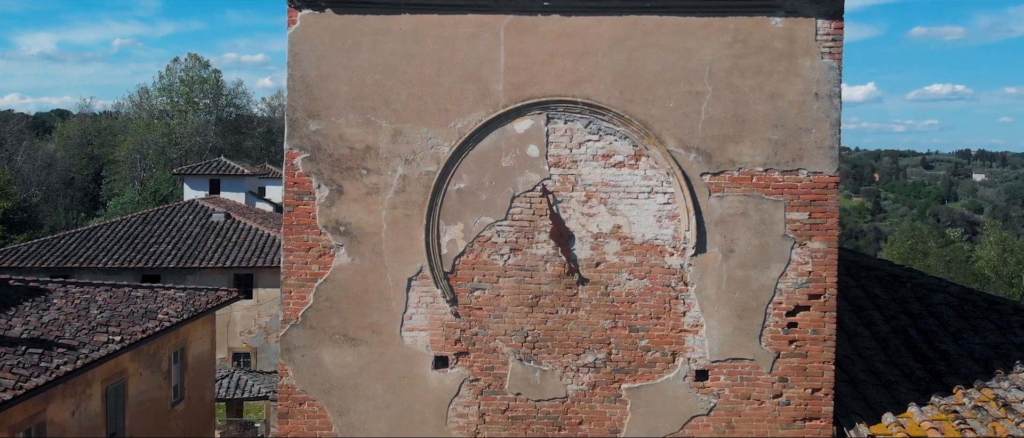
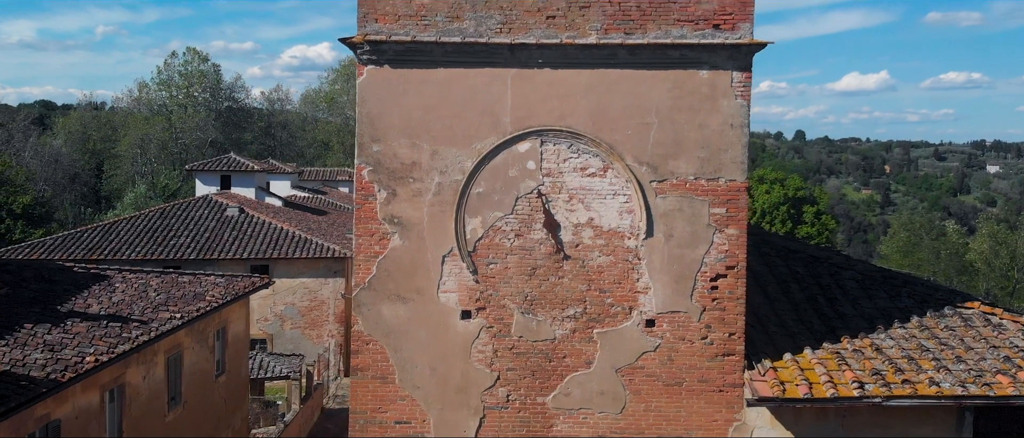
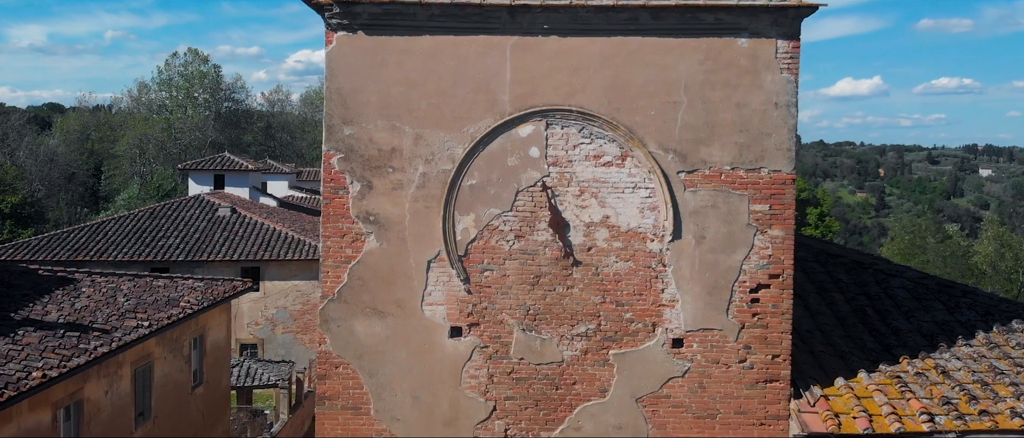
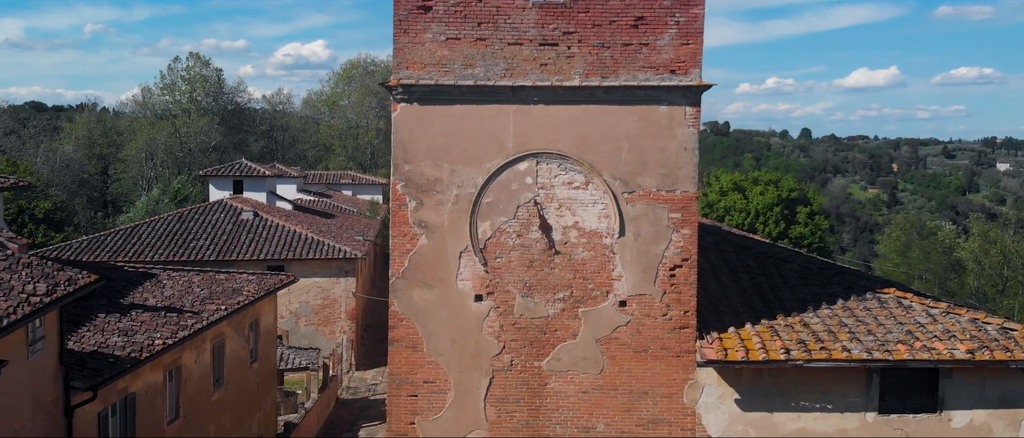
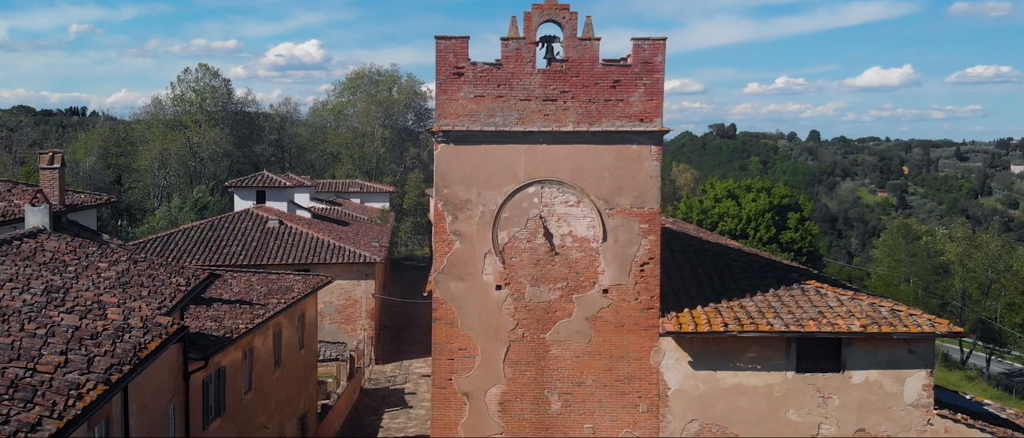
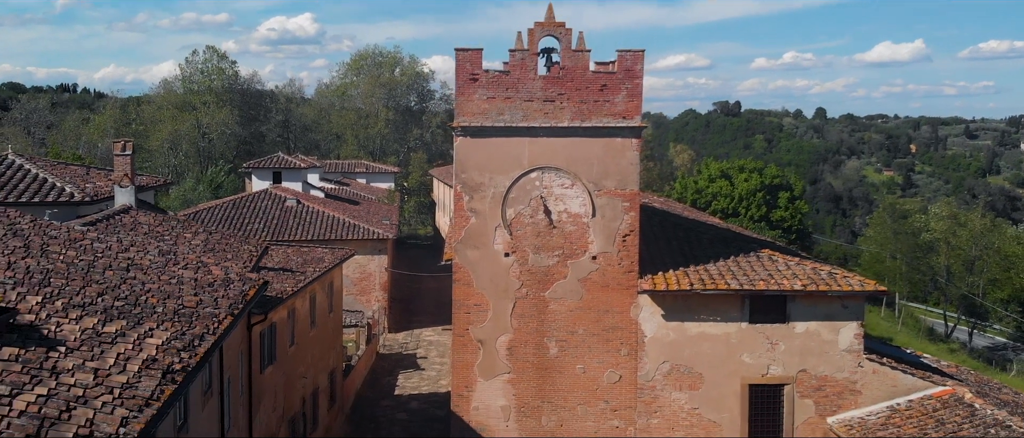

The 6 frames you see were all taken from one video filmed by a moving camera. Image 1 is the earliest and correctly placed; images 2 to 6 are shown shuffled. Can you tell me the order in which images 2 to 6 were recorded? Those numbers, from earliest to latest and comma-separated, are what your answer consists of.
3, 2, 4, 5, 6
